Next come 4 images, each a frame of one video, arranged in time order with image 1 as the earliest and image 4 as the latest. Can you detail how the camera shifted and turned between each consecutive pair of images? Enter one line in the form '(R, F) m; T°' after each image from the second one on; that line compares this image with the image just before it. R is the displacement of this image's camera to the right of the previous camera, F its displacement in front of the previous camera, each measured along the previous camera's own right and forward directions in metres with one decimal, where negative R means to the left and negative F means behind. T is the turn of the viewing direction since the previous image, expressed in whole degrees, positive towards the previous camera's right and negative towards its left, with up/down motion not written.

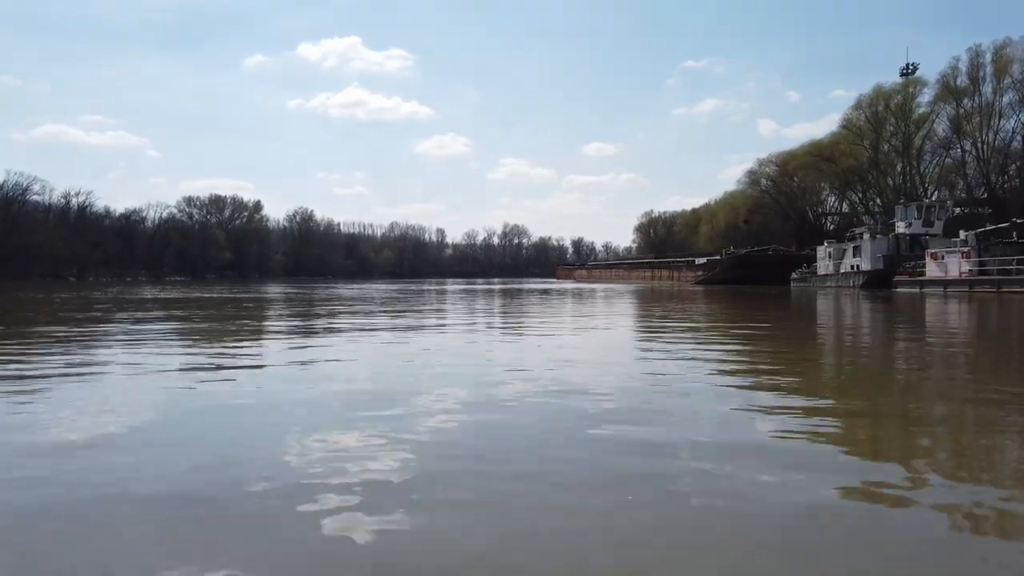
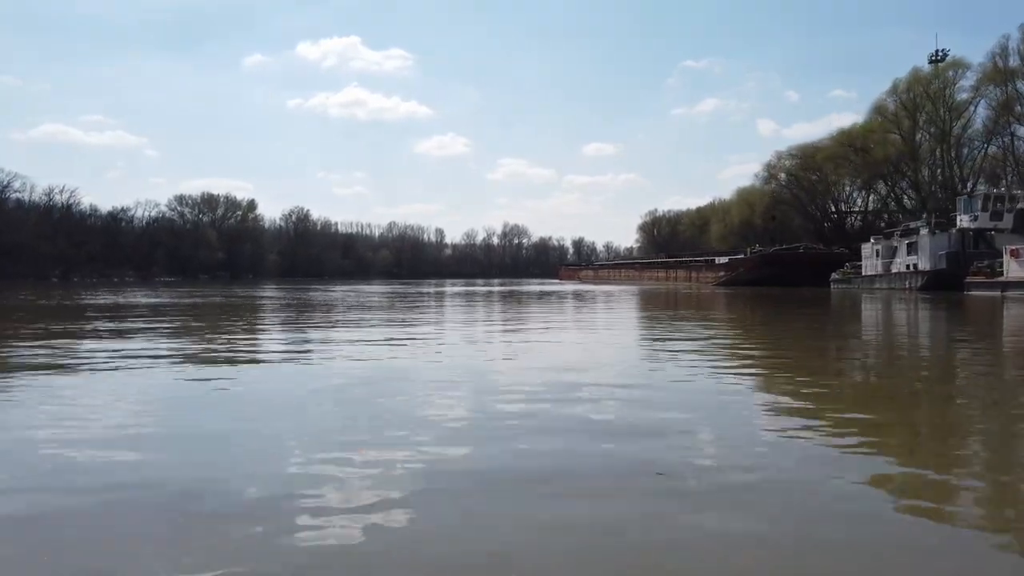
(0.0, +1.0) m; 0°
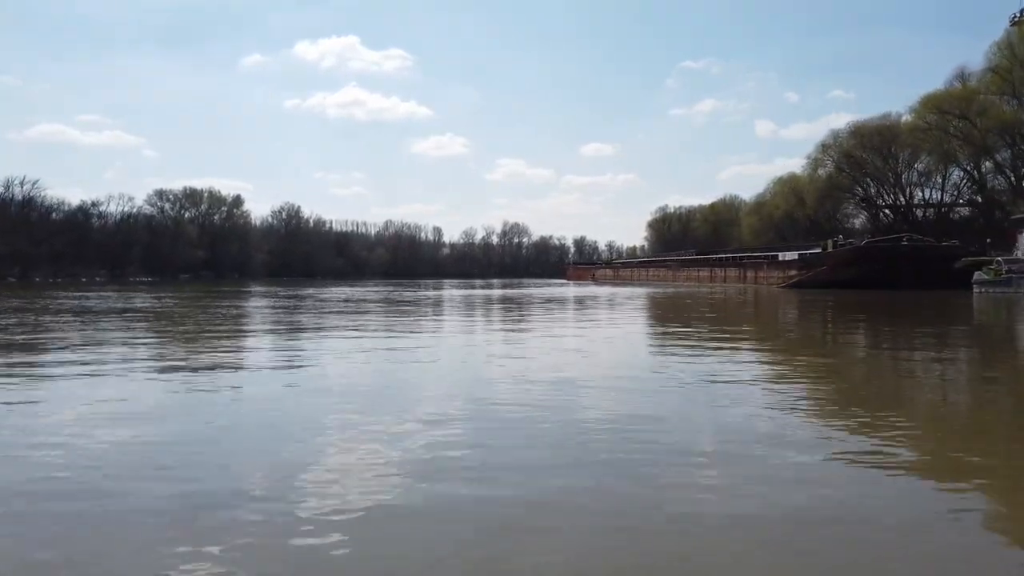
(-0.2, +2.2) m; 0°
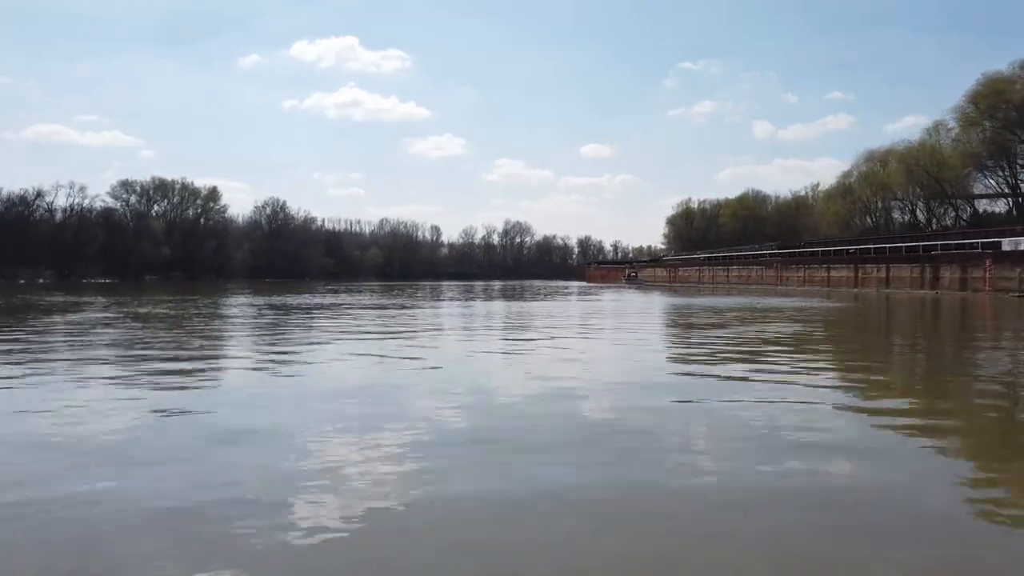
(-0.3, +3.6) m; 0°
